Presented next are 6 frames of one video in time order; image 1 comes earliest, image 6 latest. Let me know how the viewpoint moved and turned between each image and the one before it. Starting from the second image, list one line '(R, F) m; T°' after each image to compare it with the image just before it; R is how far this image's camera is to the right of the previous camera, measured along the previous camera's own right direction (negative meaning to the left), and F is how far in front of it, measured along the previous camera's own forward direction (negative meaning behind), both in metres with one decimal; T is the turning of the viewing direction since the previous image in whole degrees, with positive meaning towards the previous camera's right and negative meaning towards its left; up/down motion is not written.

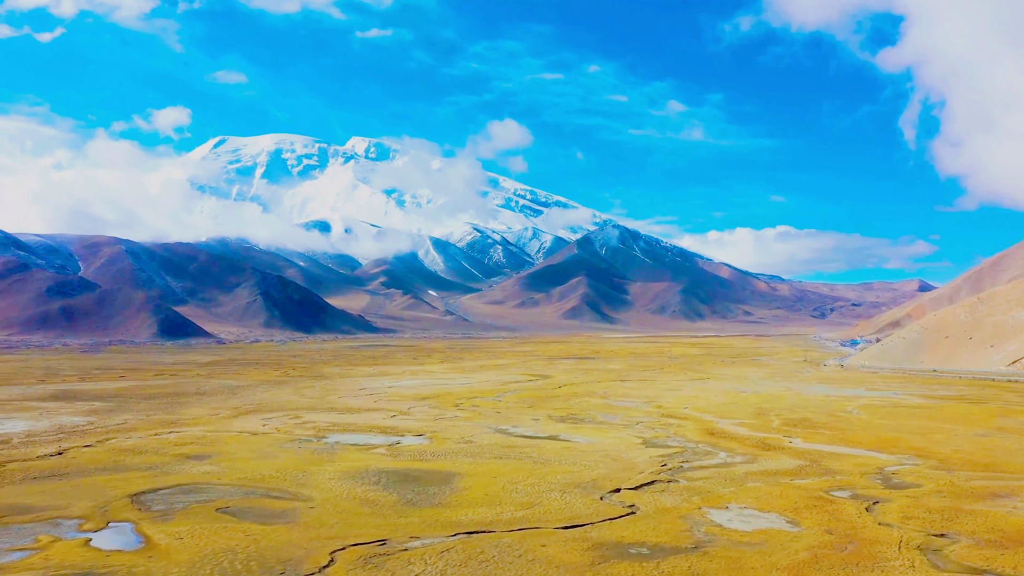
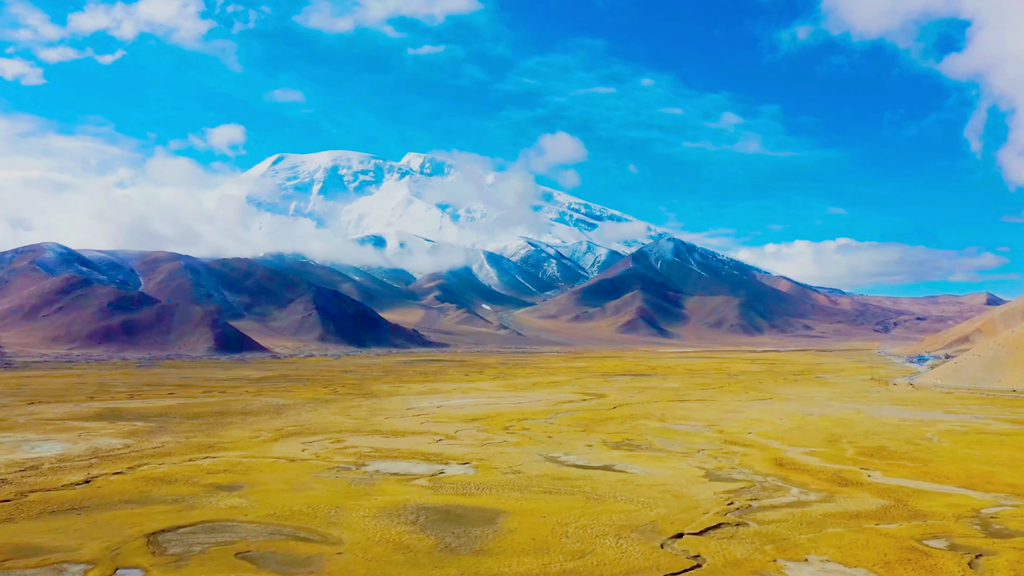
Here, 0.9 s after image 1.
(+0.1, +1.7) m; -4°
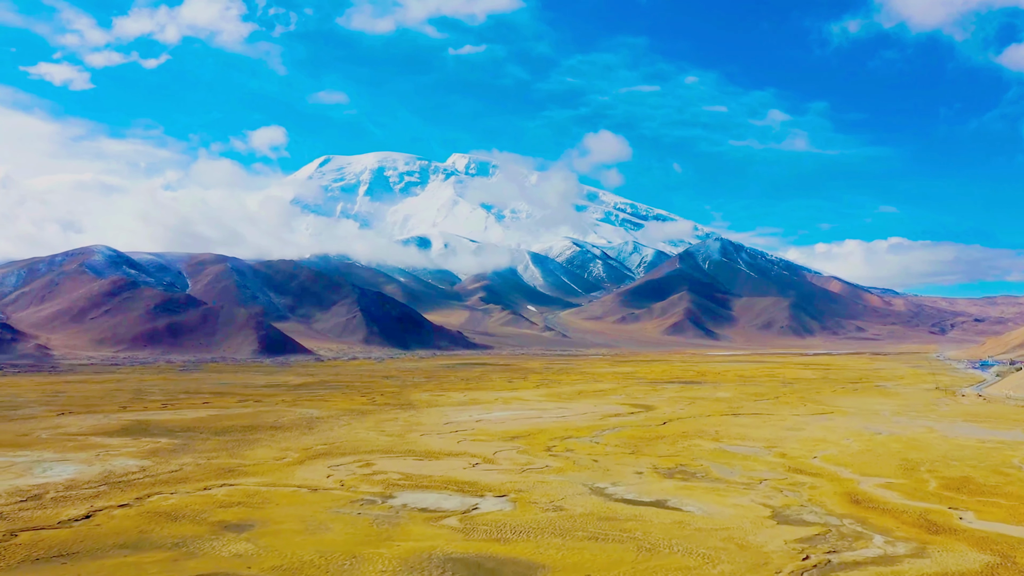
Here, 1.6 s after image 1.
(+0.1, +2.5) m; -3°
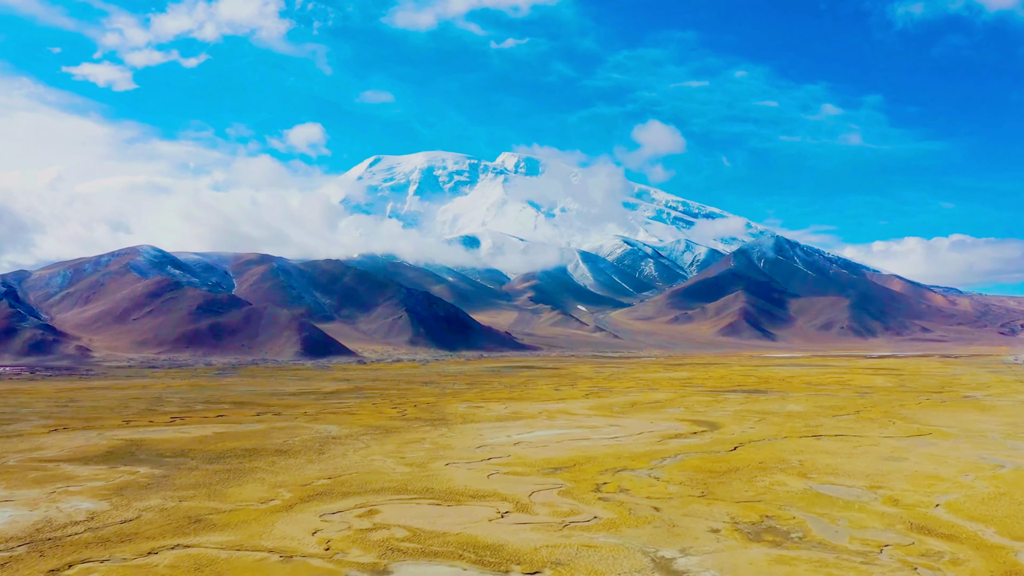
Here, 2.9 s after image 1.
(+0.3, +6.0) m; -4°
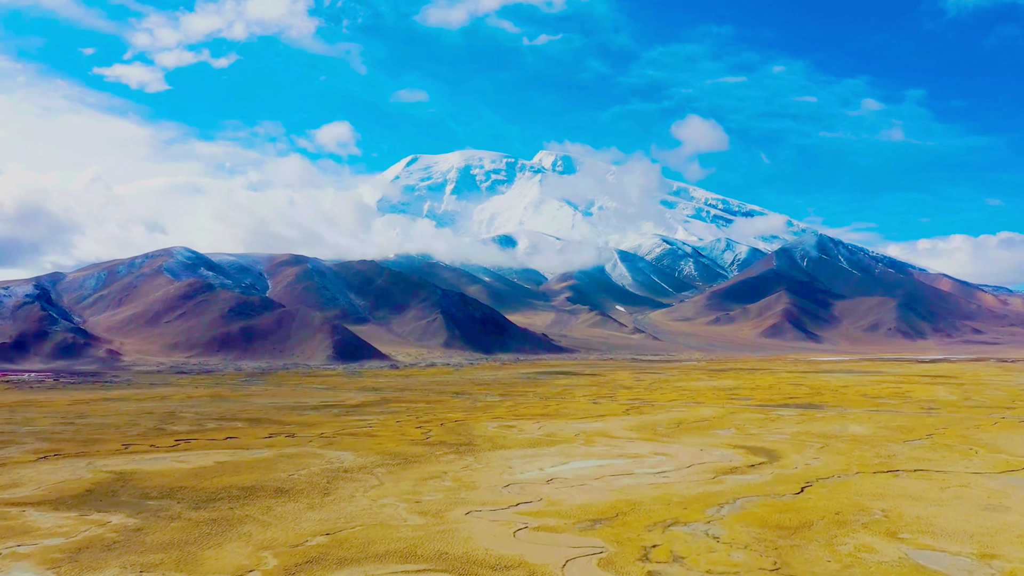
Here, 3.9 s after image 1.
(+0.2, +4.5) m; -3°
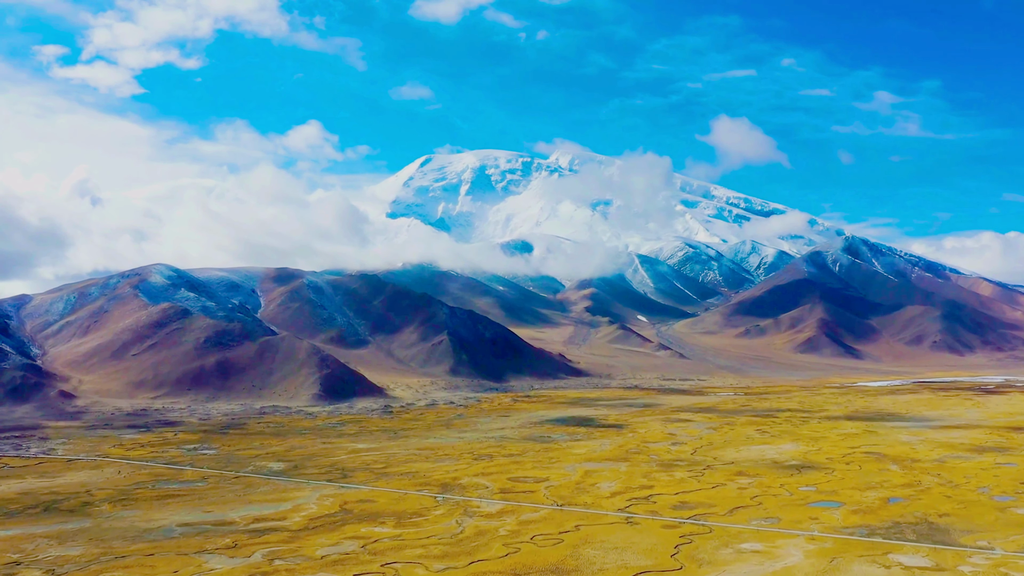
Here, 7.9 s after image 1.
(+1.1, +19.3) m; -2°
